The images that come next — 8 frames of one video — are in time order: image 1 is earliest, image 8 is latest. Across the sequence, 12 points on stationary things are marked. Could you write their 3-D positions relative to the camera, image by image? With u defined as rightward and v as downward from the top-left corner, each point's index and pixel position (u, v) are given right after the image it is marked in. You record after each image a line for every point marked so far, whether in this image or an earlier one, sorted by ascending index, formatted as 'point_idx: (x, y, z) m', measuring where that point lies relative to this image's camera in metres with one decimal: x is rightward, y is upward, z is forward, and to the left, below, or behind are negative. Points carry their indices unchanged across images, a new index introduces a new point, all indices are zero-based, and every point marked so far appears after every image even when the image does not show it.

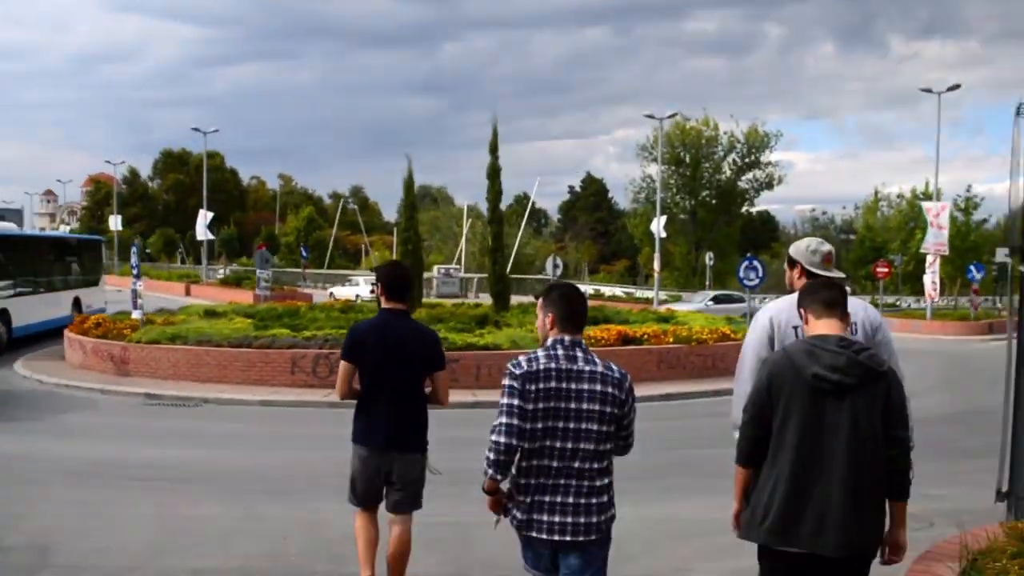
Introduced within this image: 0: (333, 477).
0: (-1.7, -1.8, +9.8) m
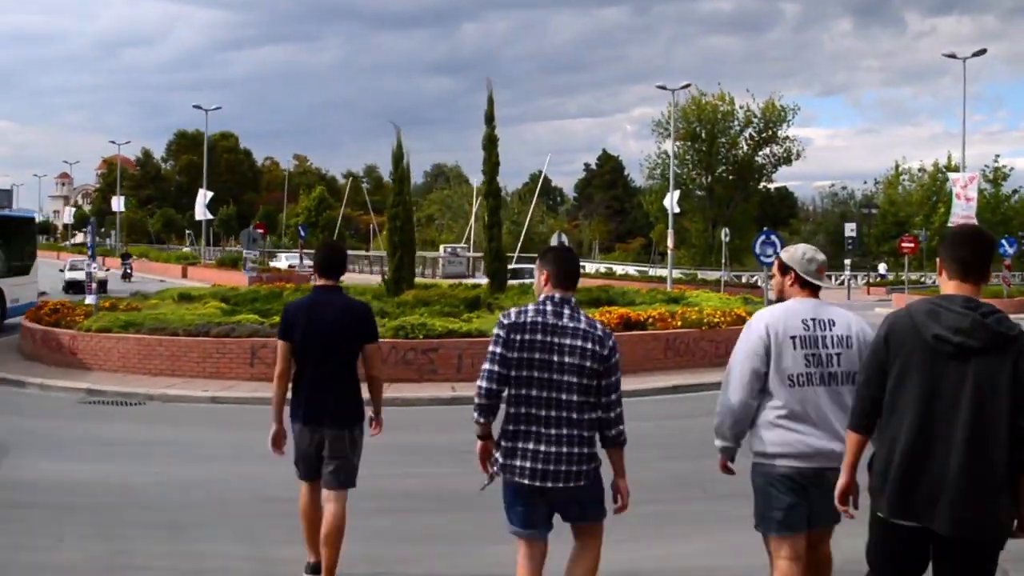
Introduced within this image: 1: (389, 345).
0: (-1.9, -1.6, +8.0) m
1: (-1.7, -0.8, +14.0) m
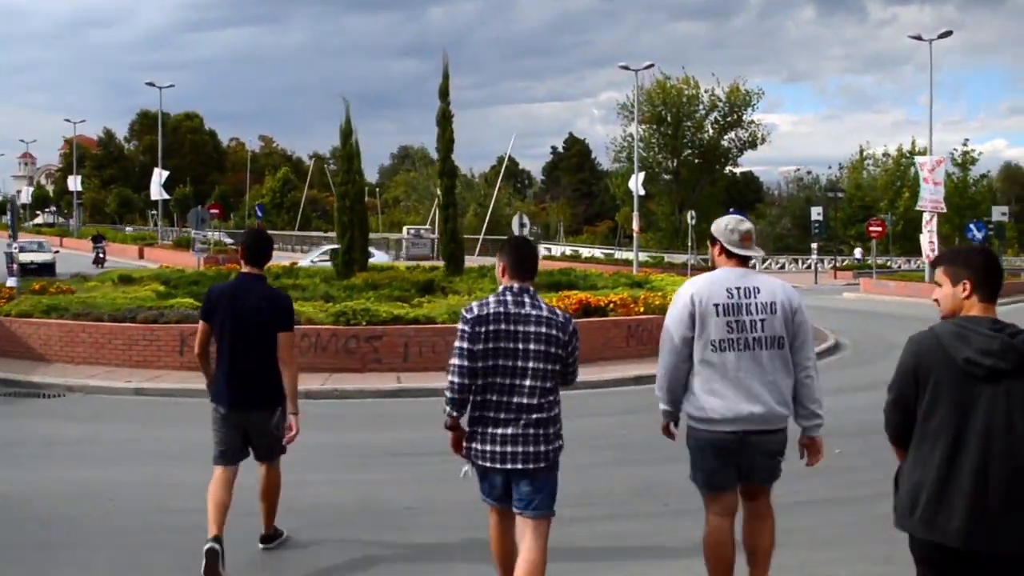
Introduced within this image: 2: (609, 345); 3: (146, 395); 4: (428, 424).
0: (-2.4, -1.5, +7.0) m
1: (-2.3, -0.6, +13.0) m
2: (+1.3, -0.8, +14.2) m
3: (-4.4, -1.3, +12.6) m
4: (-0.8, -1.3, +10.2) m
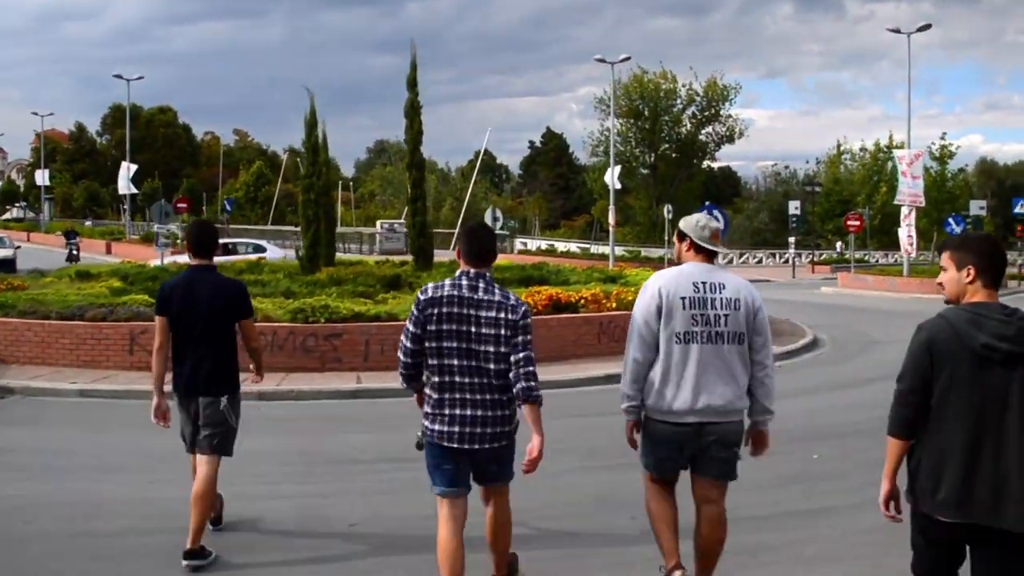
0: (-2.7, -1.5, +6.3) m
1: (-2.7, -0.5, +12.4) m
2: (+0.9, -0.7, +13.6) m
3: (-4.8, -1.2, +11.9) m
4: (-1.2, -1.3, +9.6) m
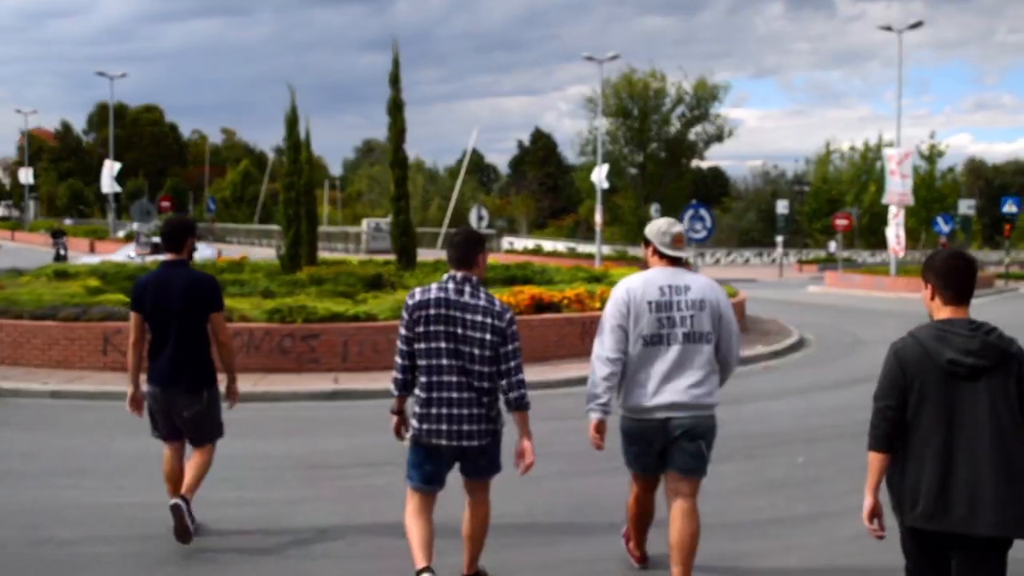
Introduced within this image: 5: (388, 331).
0: (-2.8, -1.5, +6.1) m
1: (-2.9, -0.5, +12.1) m
2: (+0.6, -0.7, +13.4) m
3: (-5.0, -1.2, +11.6) m
4: (-1.4, -1.3, +9.3) m
5: (-1.5, -0.5, +12.4) m
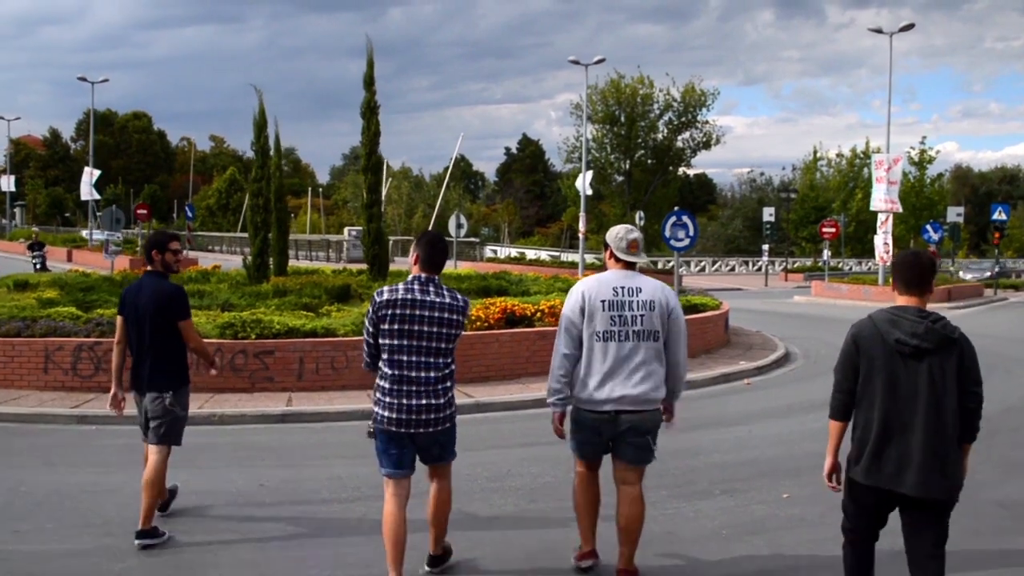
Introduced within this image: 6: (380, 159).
0: (-3.1, -1.6, +5.3) m
1: (-3.3, -0.6, +11.4) m
2: (+0.3, -0.9, +12.7) m
3: (-5.3, -1.4, +10.9) m
4: (-1.7, -1.4, +8.6) m
5: (-1.8, -0.7, +11.6) m
6: (-2.5, +2.4, +19.8) m
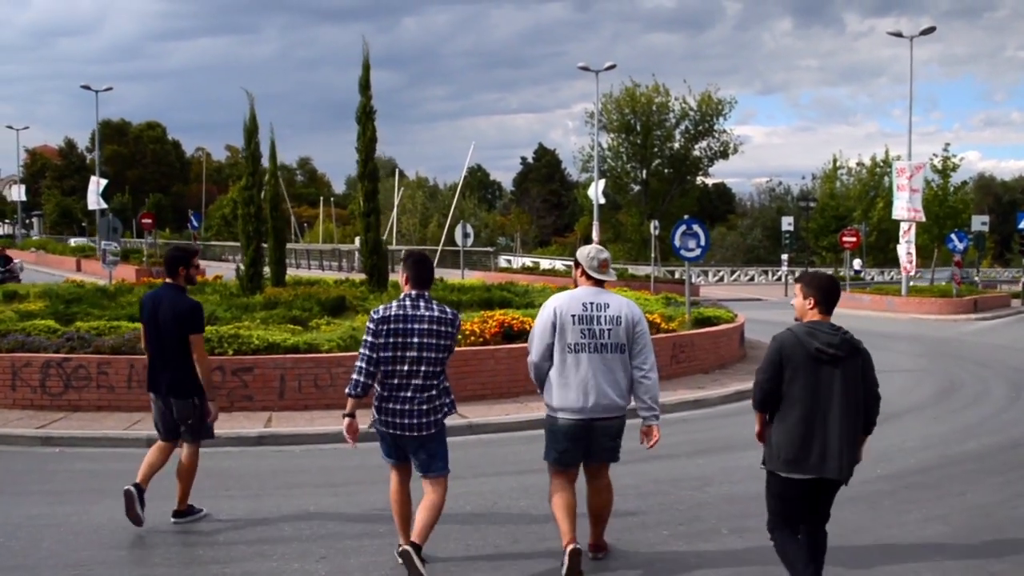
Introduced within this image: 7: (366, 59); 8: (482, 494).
0: (-3.3, -1.7, +4.6) m
1: (-3.3, -0.8, +10.6) m
2: (+0.3, -1.0, +11.9) m
3: (-5.4, -1.5, +10.1) m
4: (-1.8, -1.5, +7.8) m
5: (-1.9, -0.8, +10.8) m
6: (-2.4, +2.2, +19.1) m
7: (-2.6, +4.2, +19.3) m
8: (-0.2, -1.6, +8.1) m
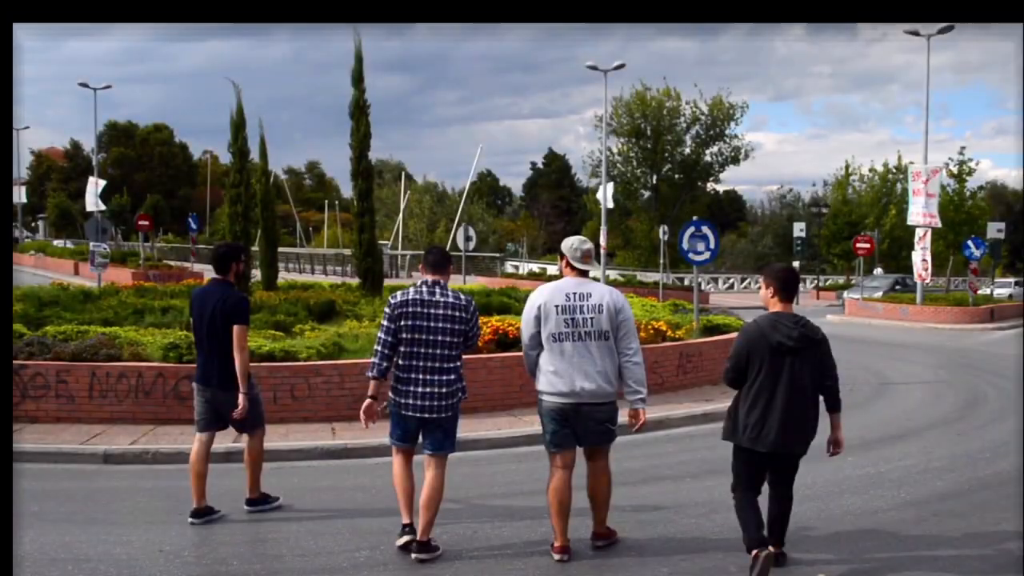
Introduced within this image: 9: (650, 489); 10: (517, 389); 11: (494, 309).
0: (-3.4, -1.6, +3.8) m
1: (-3.4, -0.8, +9.8) m
2: (+0.2, -1.0, +11.1) m
3: (-5.5, -1.5, +9.3) m
4: (-1.9, -1.5, +7.0) m
5: (-1.9, -0.8, +10.0) m
6: (-2.4, +2.1, +18.3) m
7: (-2.6, +4.1, +18.5) m
8: (-0.3, -1.6, +7.2) m
9: (+1.1, -1.6, +8.2) m
10: (+0.1, -1.0, +11.0) m
11: (-0.2, -0.3, +17.1) m
